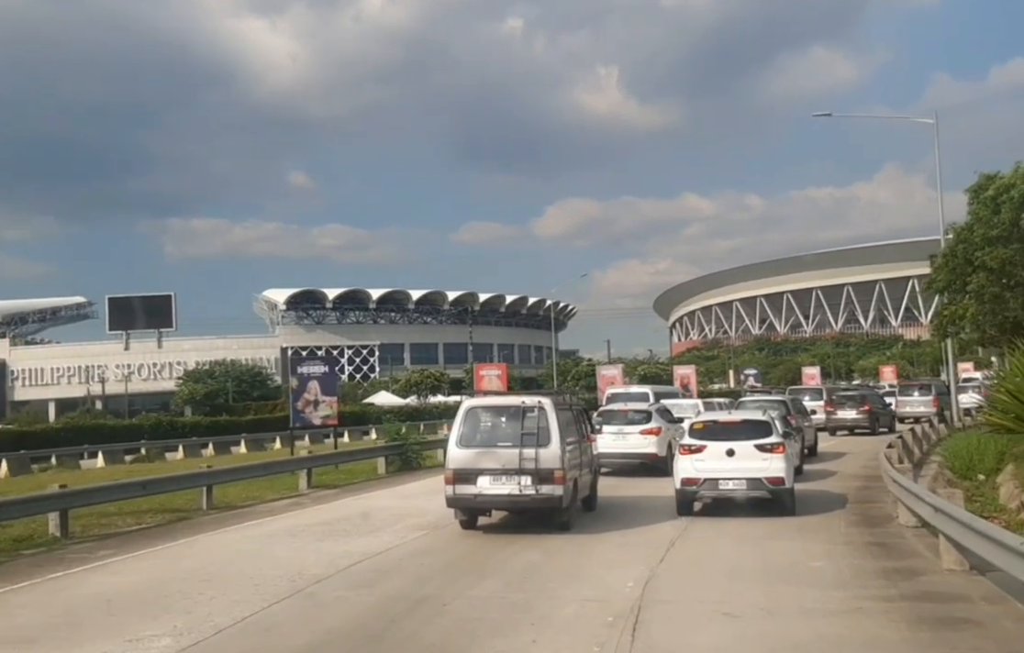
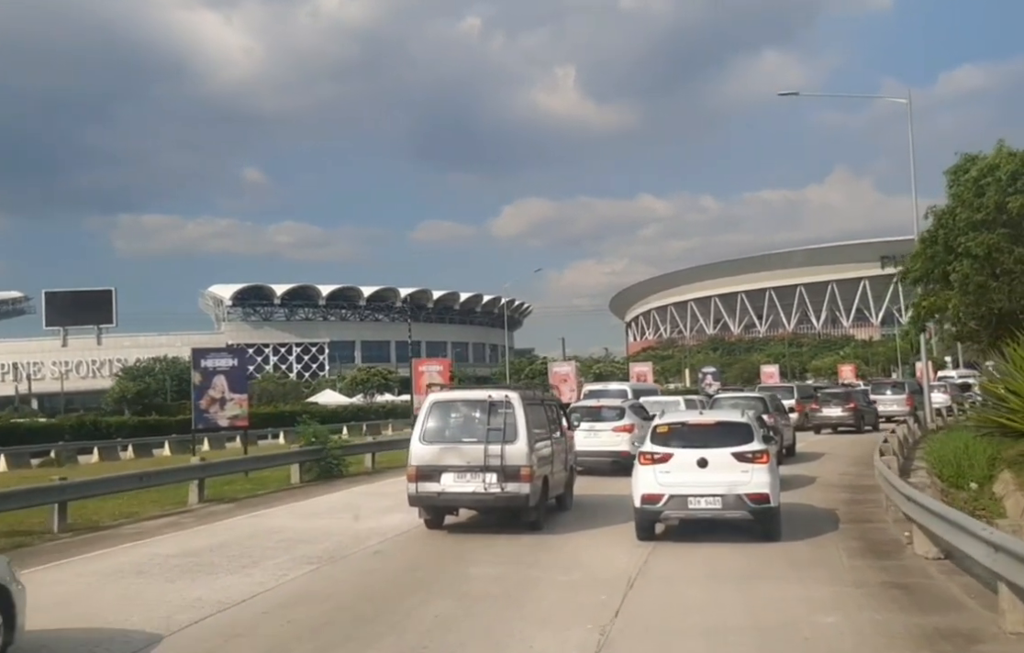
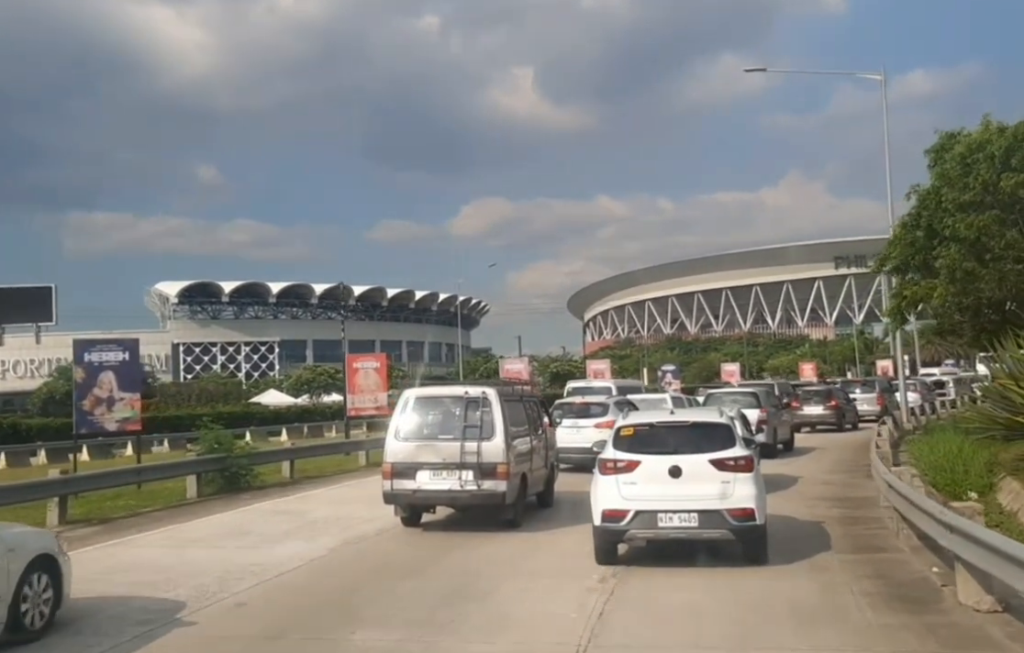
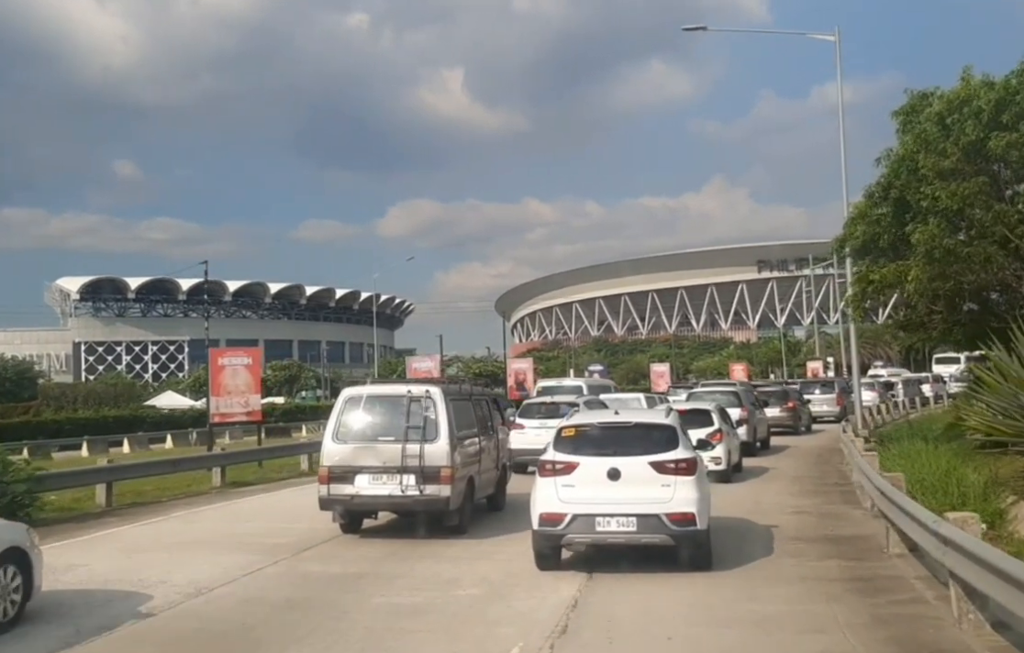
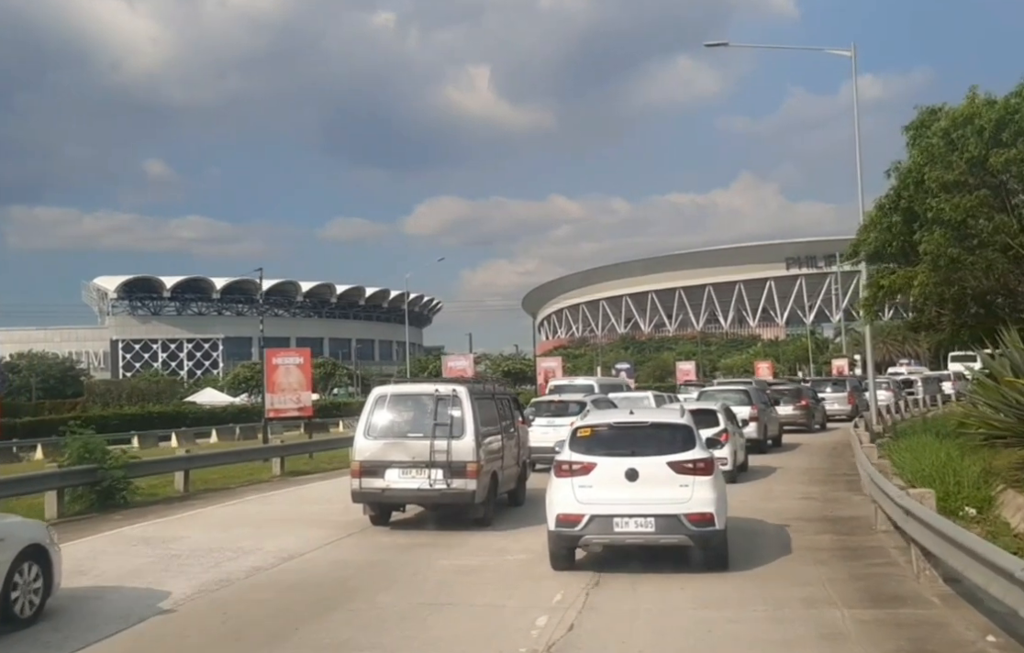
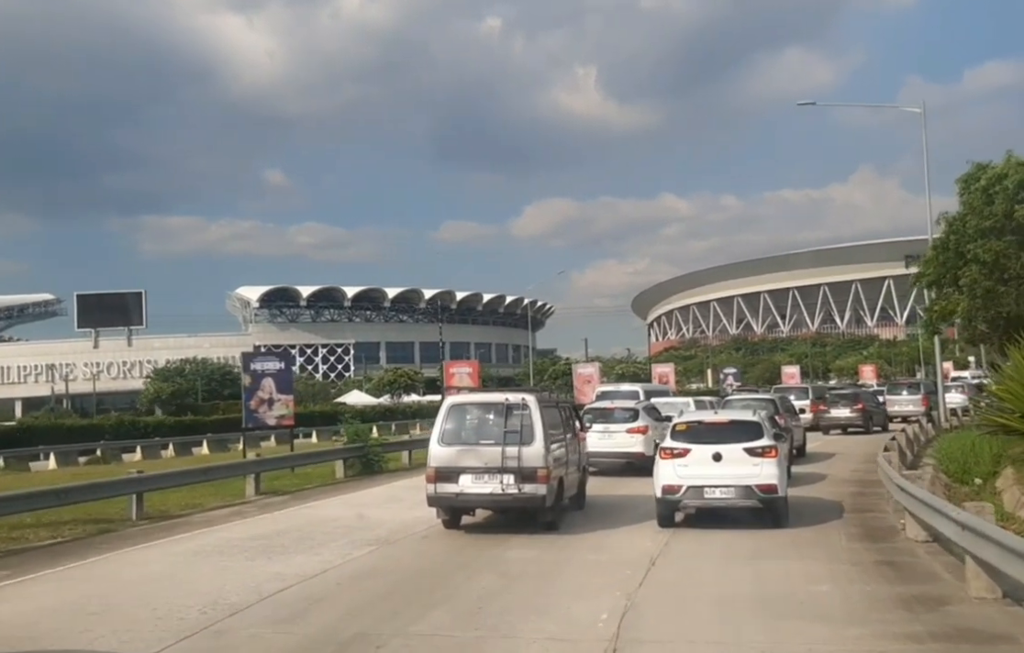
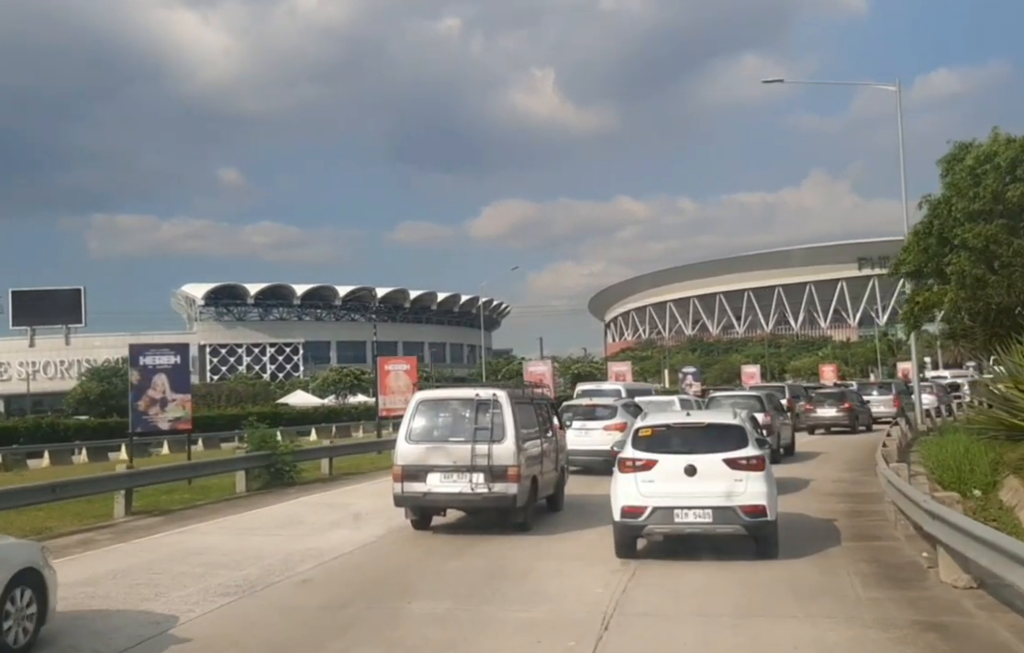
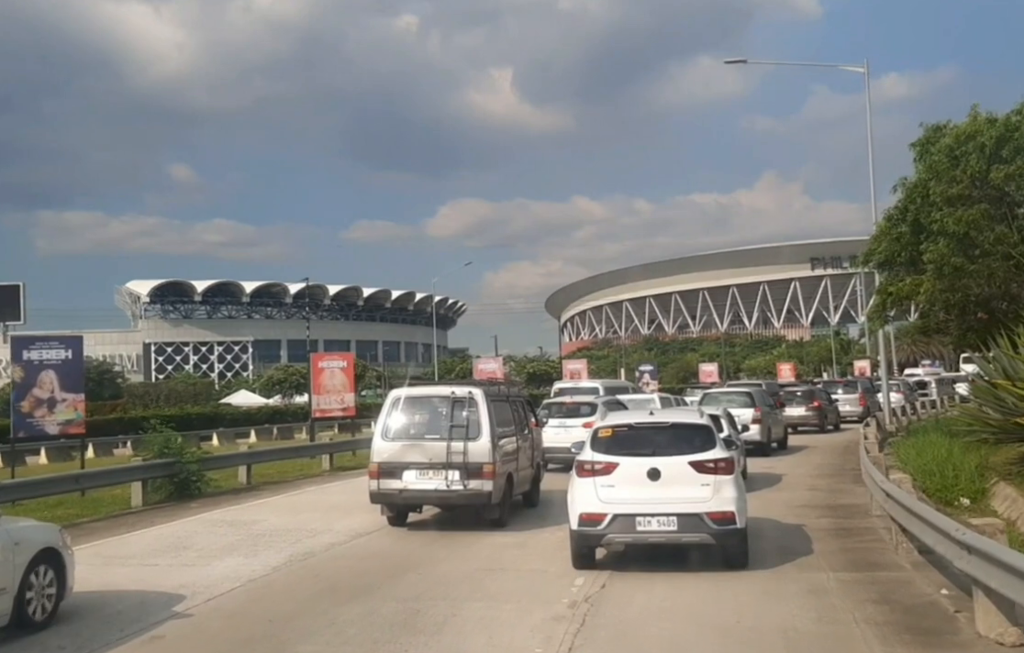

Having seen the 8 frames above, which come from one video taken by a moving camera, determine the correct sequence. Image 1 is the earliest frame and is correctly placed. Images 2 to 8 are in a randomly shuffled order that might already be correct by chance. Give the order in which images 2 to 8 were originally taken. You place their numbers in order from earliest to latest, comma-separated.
6, 2, 7, 3, 8, 5, 4
